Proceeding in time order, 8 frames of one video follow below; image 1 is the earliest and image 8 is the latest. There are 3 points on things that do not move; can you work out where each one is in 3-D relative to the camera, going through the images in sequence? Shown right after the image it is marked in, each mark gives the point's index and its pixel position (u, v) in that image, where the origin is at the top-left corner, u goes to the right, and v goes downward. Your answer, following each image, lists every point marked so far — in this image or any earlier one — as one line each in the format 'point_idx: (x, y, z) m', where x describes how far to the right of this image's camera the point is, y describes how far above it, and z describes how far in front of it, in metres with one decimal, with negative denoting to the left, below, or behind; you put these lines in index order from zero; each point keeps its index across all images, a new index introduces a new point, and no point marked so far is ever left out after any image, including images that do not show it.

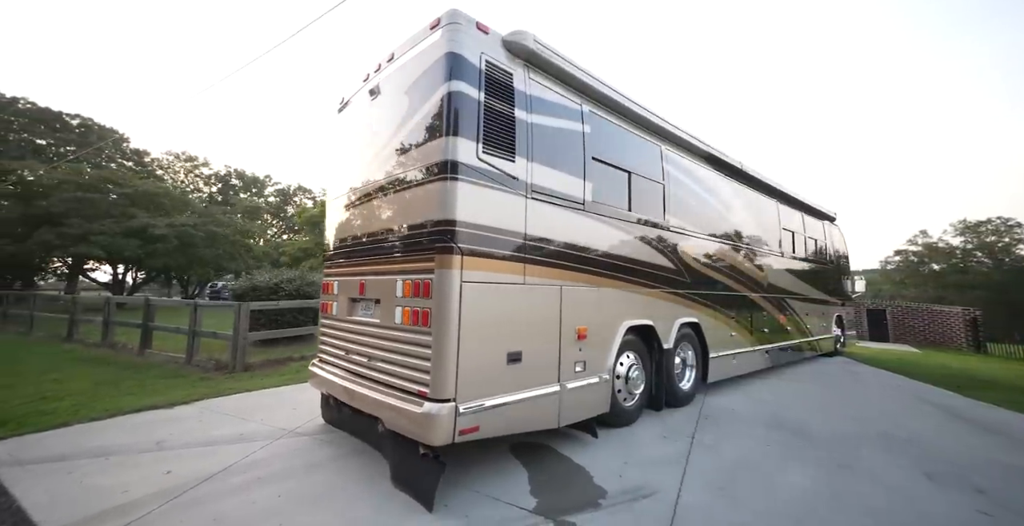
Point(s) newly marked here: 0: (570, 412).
0: (+0.5, -1.3, +3.6) m
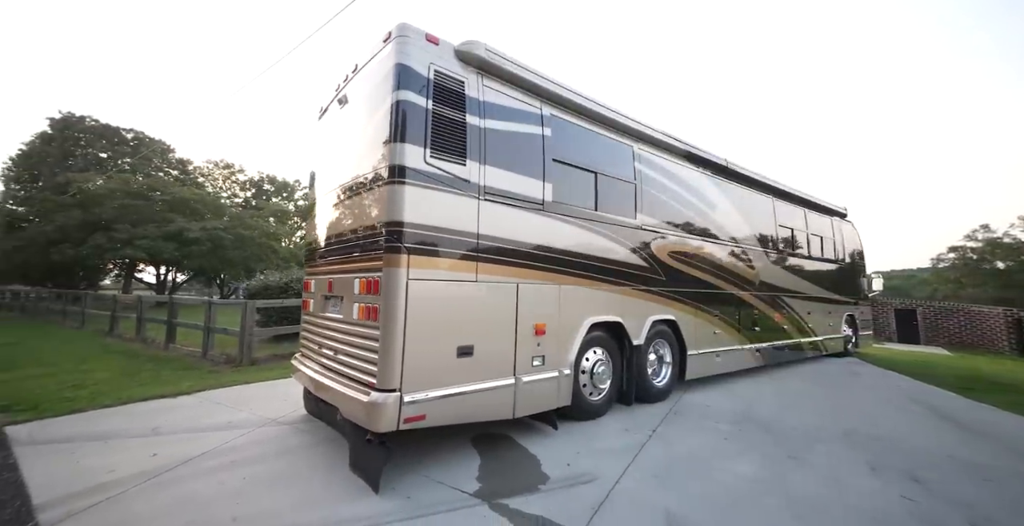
0: (+0.1, -1.3, +3.8) m
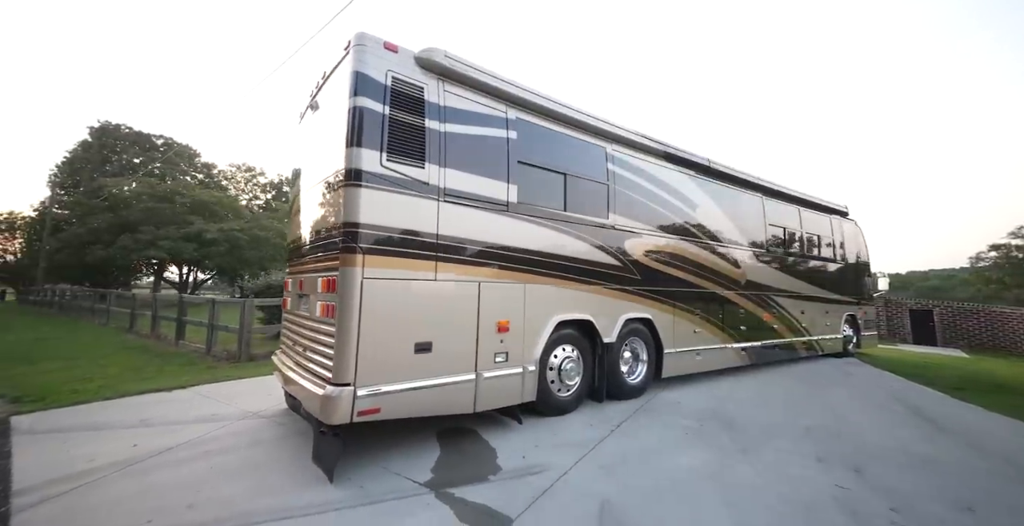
0: (-0.2, -1.3, +3.9) m
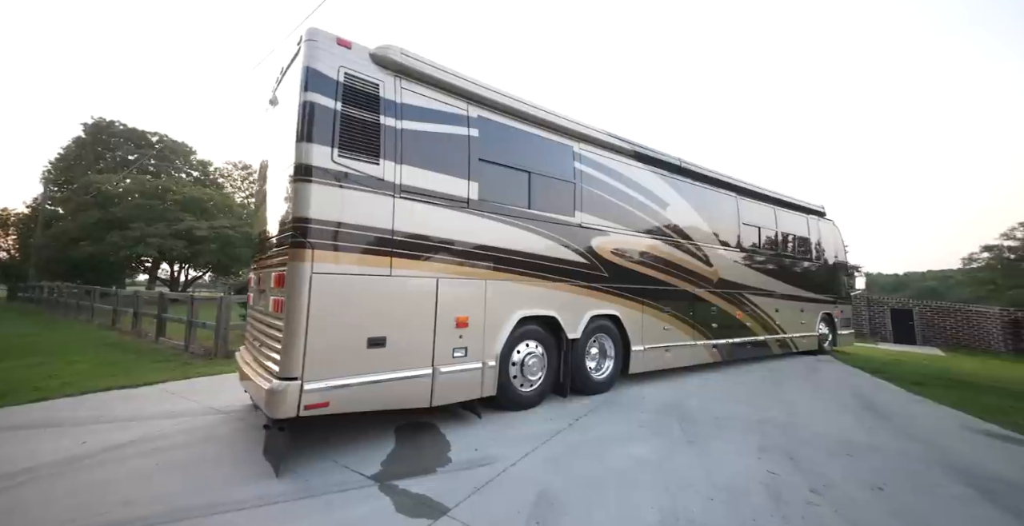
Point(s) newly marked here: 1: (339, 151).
0: (-0.7, -1.3, +3.9) m
1: (-1.4, +0.9, +3.3) m
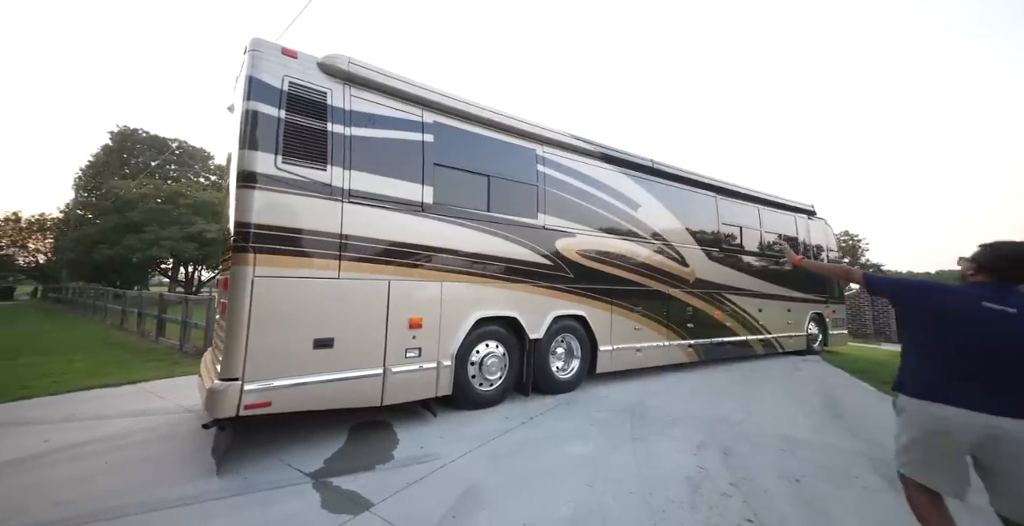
0: (-1.2, -1.3, +4.0) m
1: (-1.9, +0.9, +3.4) m
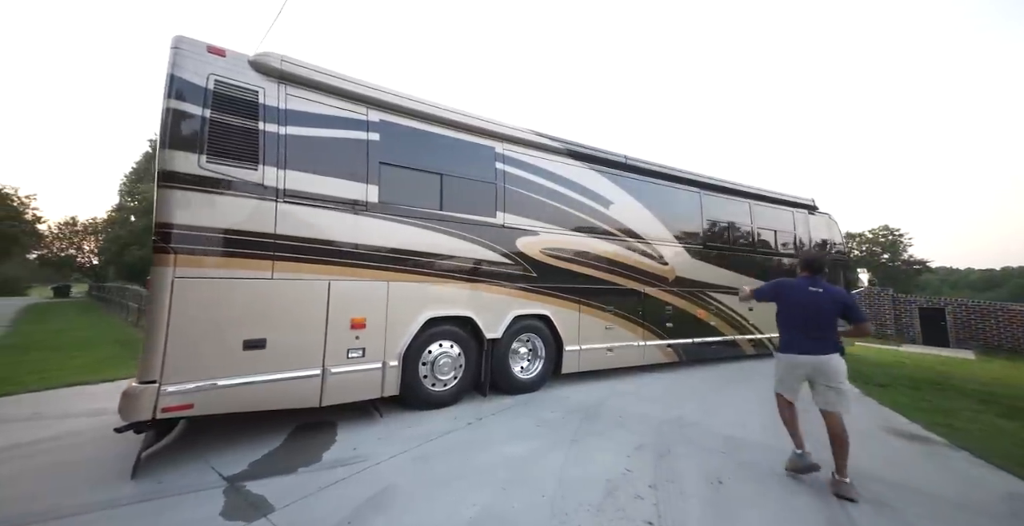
0: (-1.7, -1.3, +4.0) m
1: (-2.5, +0.9, +3.4) m
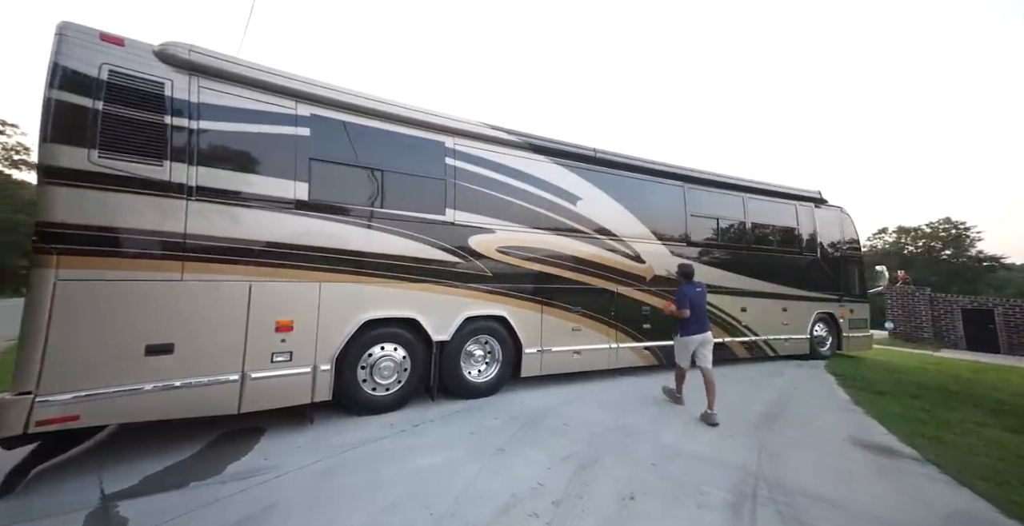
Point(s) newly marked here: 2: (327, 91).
0: (-2.4, -1.3, +3.9) m
1: (-3.2, +0.9, +3.3) m
2: (-2.0, +1.8, +4.4) m
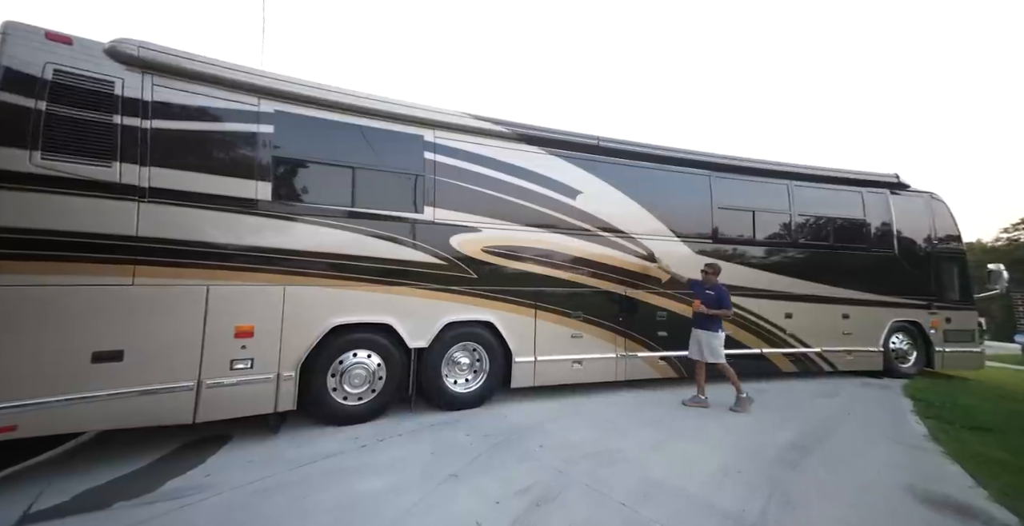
0: (-2.7, -1.3, +3.7) m
1: (-3.6, +0.8, +3.2) m
2: (-2.2, +1.8, +4.2) m
